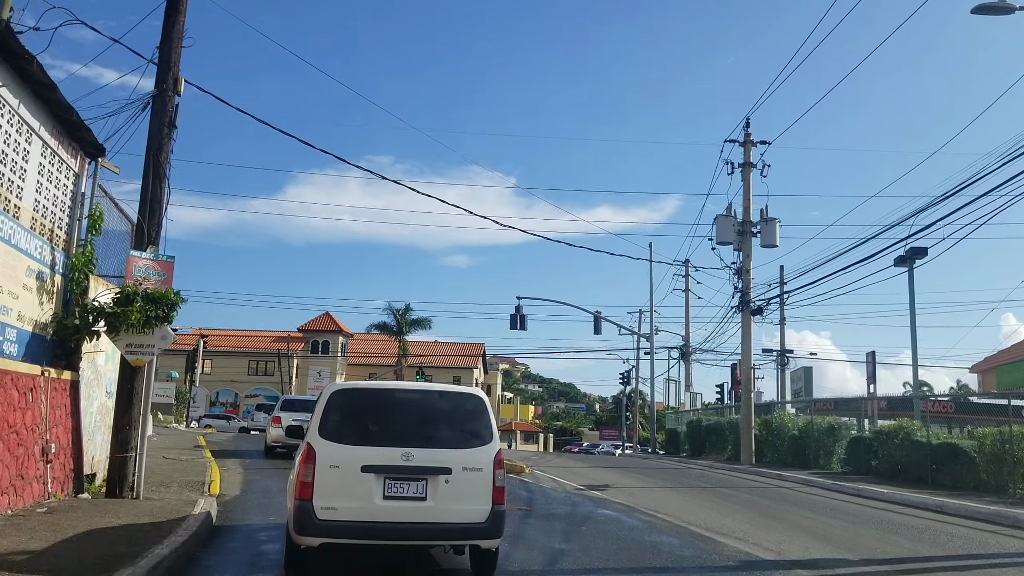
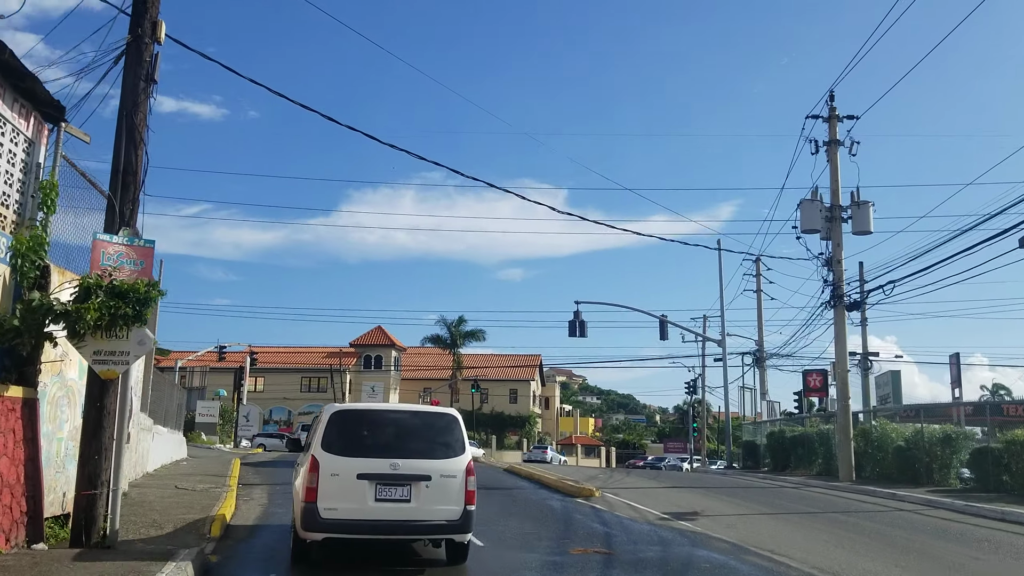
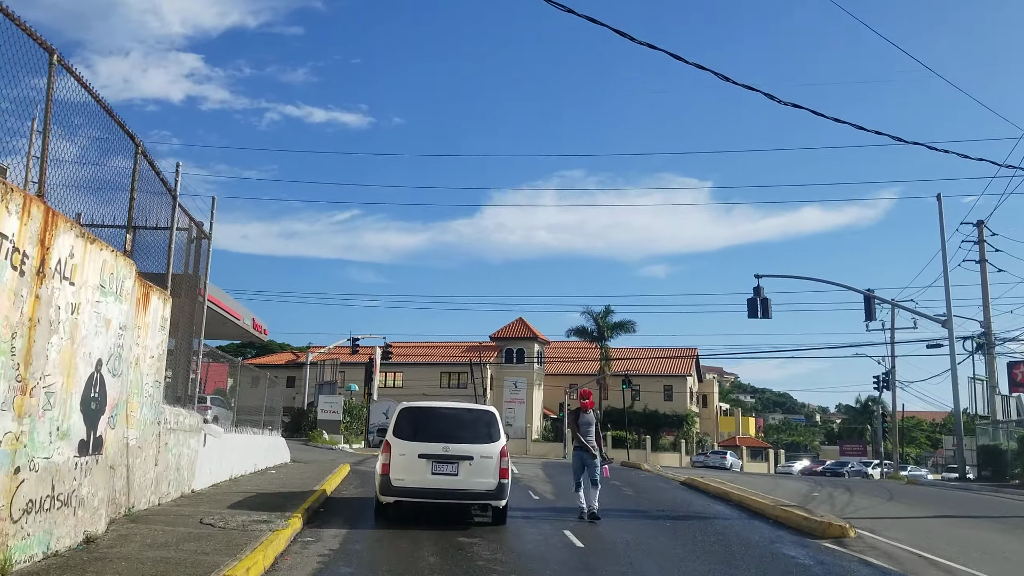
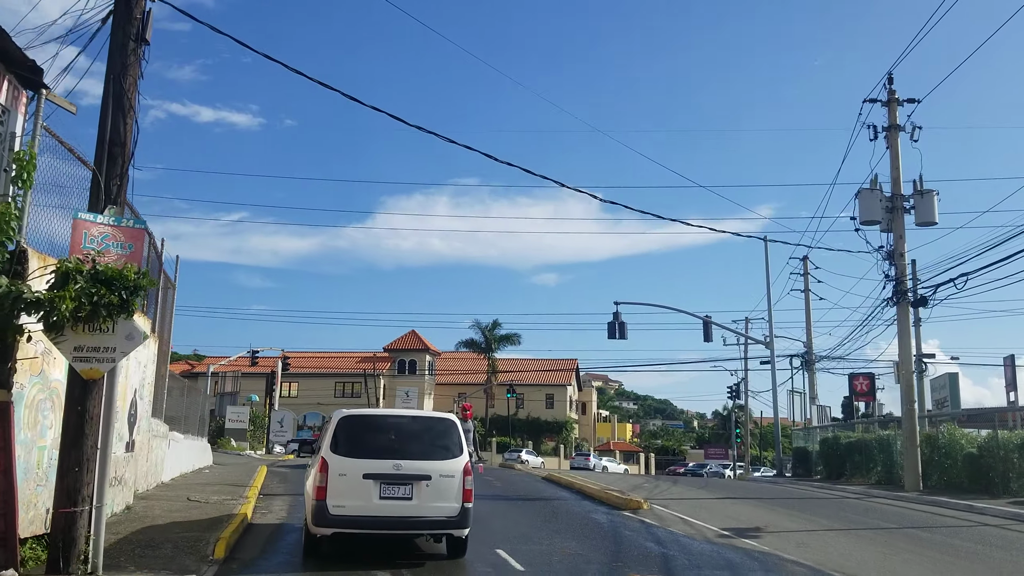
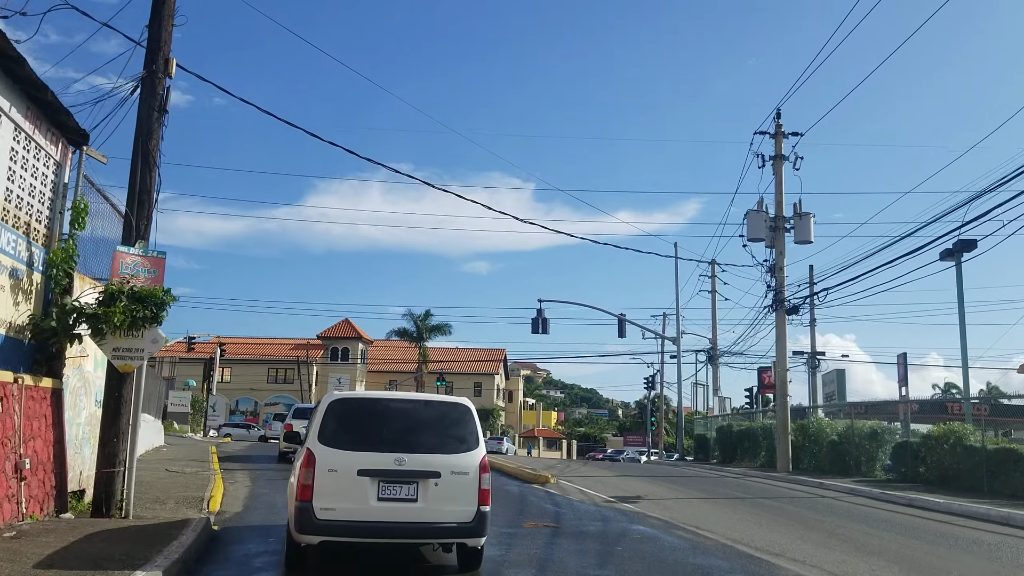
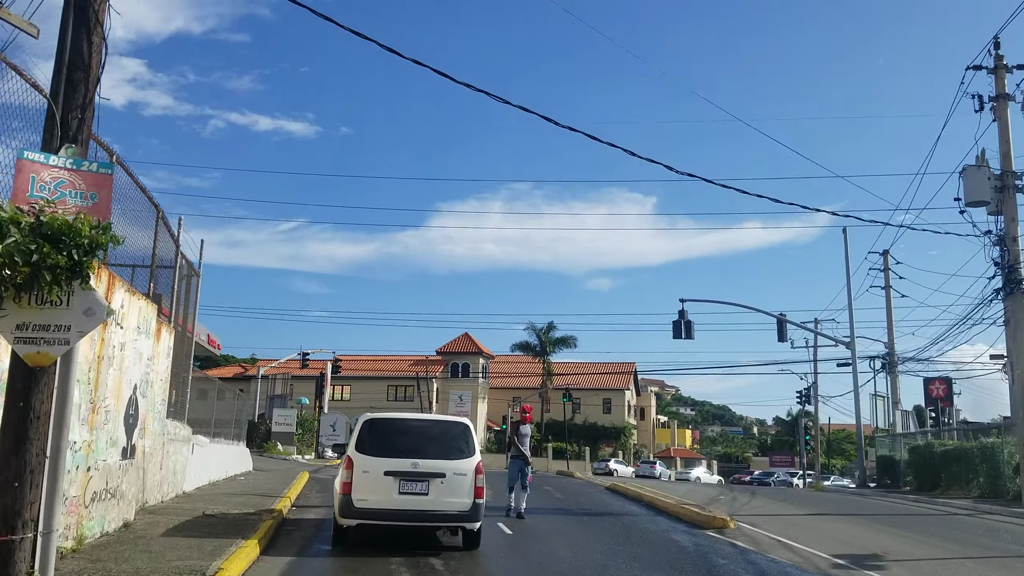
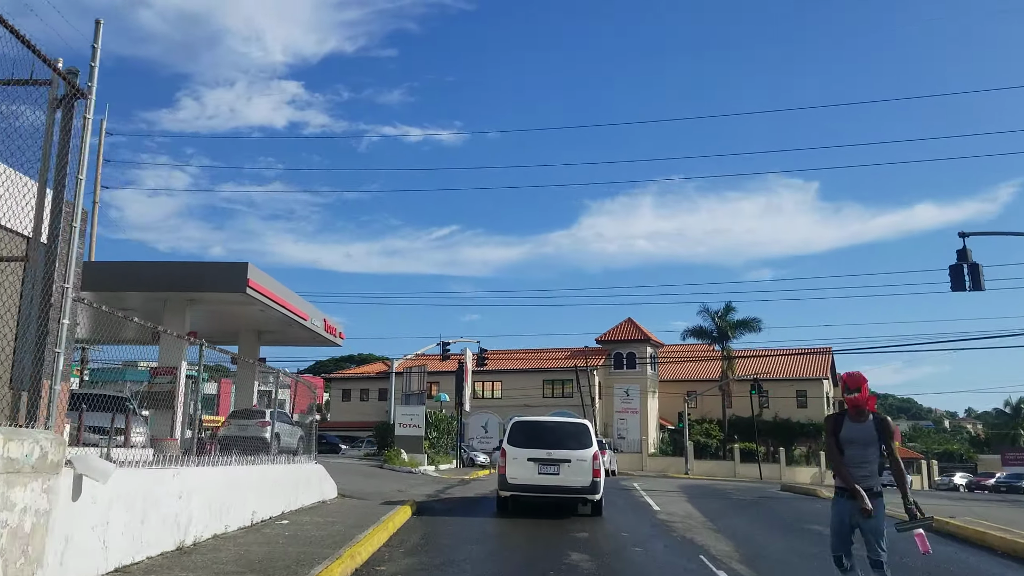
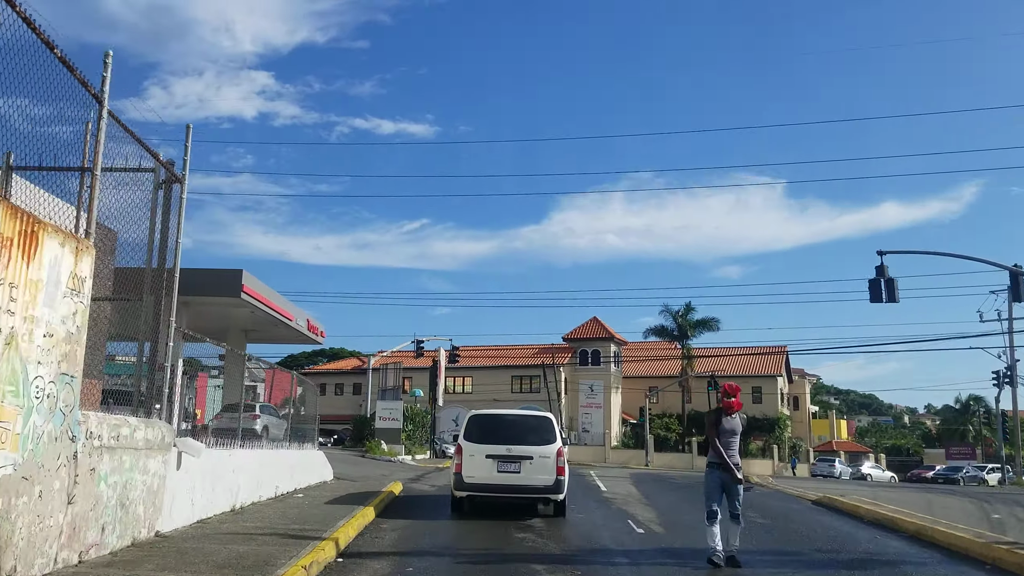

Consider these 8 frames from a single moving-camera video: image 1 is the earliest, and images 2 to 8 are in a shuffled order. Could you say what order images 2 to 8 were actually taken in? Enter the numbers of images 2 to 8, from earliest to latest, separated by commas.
5, 2, 4, 6, 3, 8, 7
